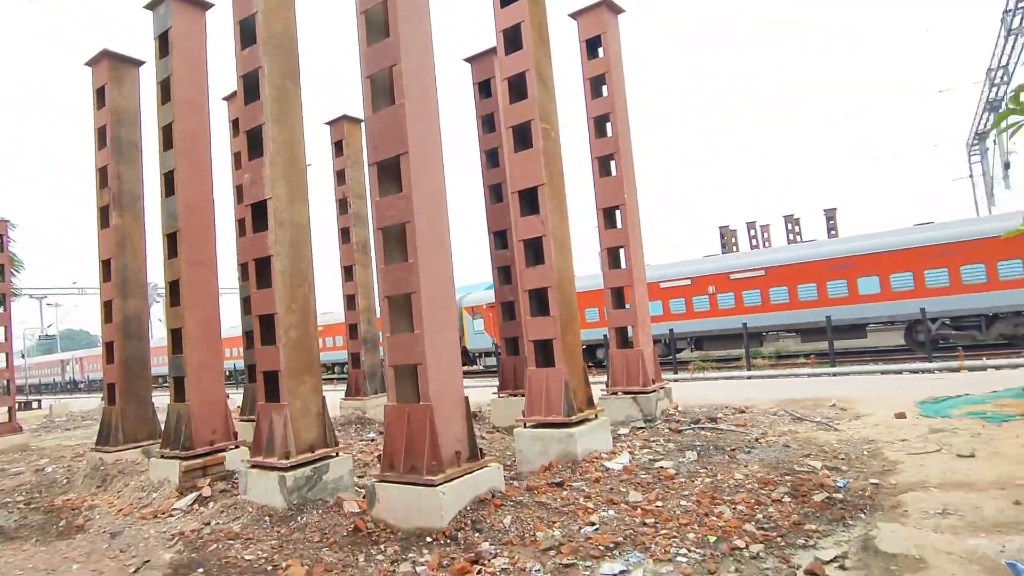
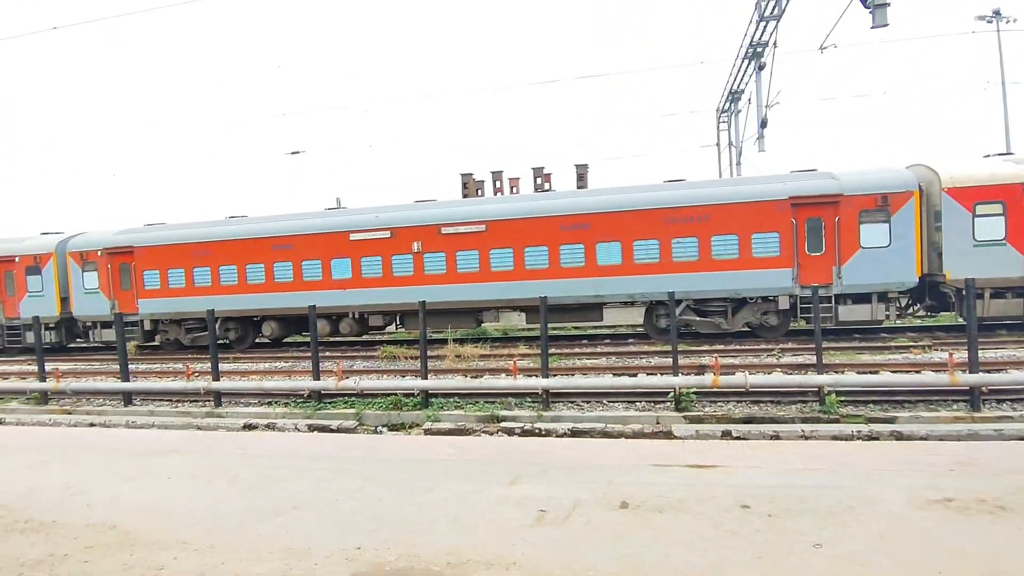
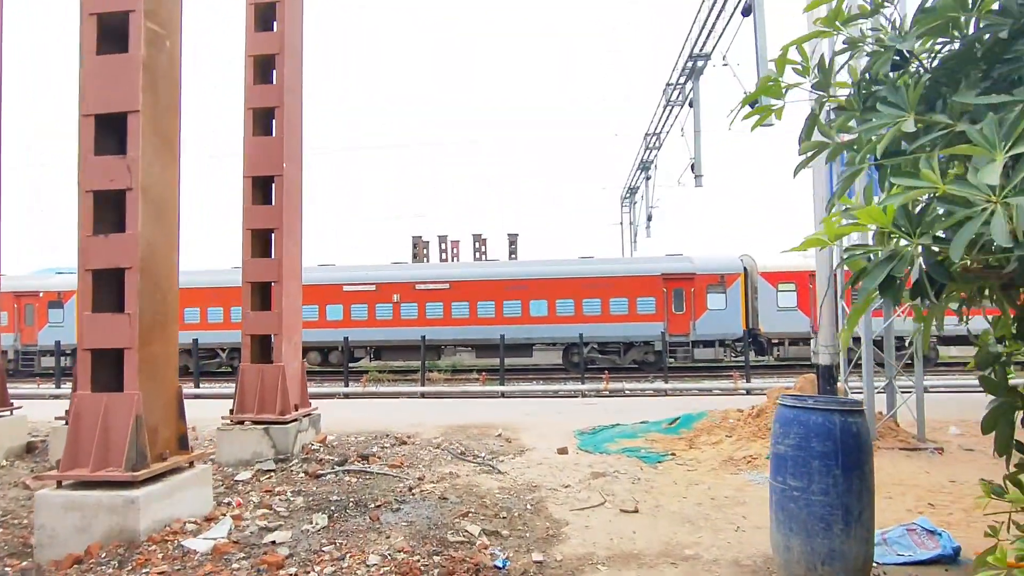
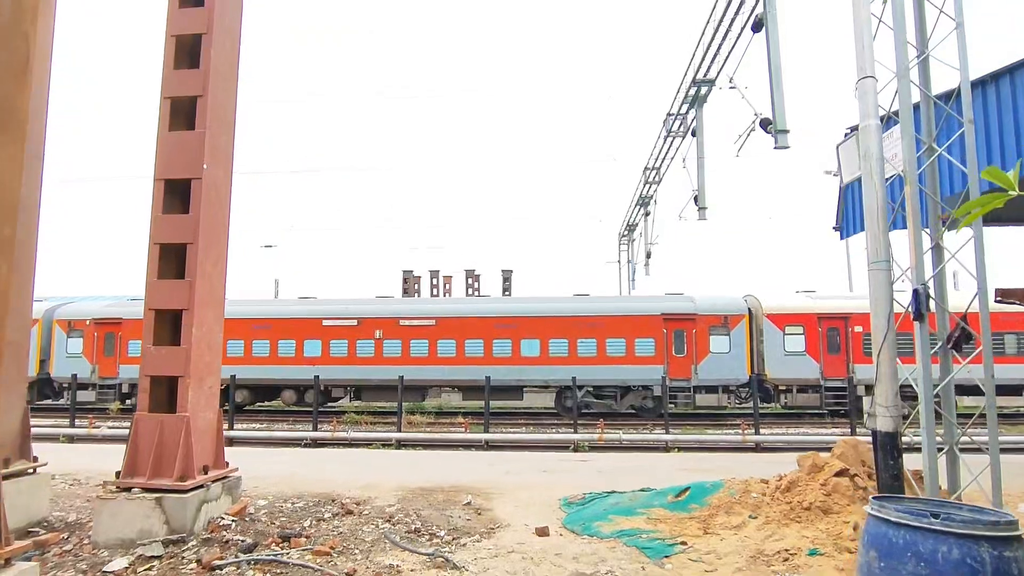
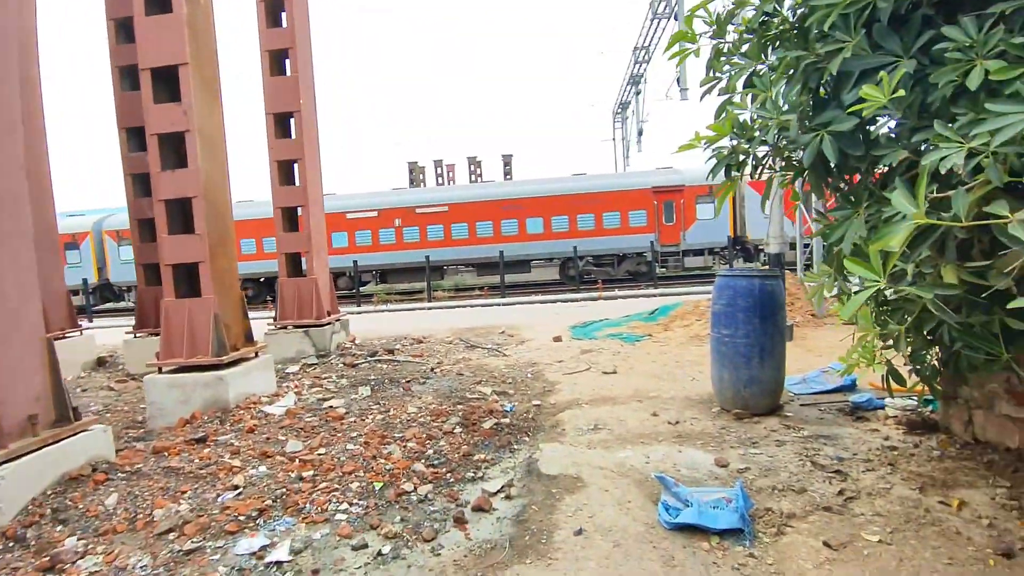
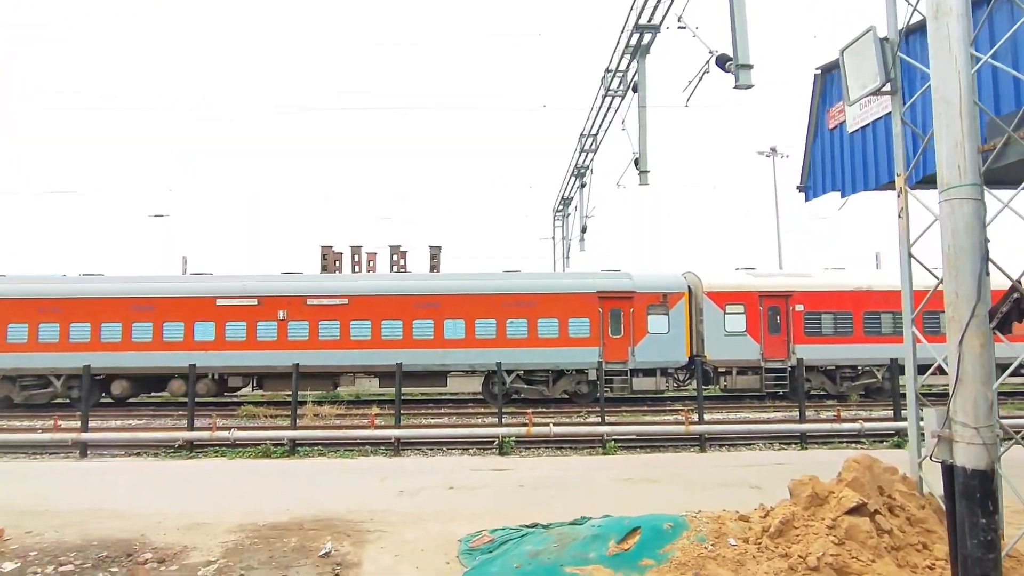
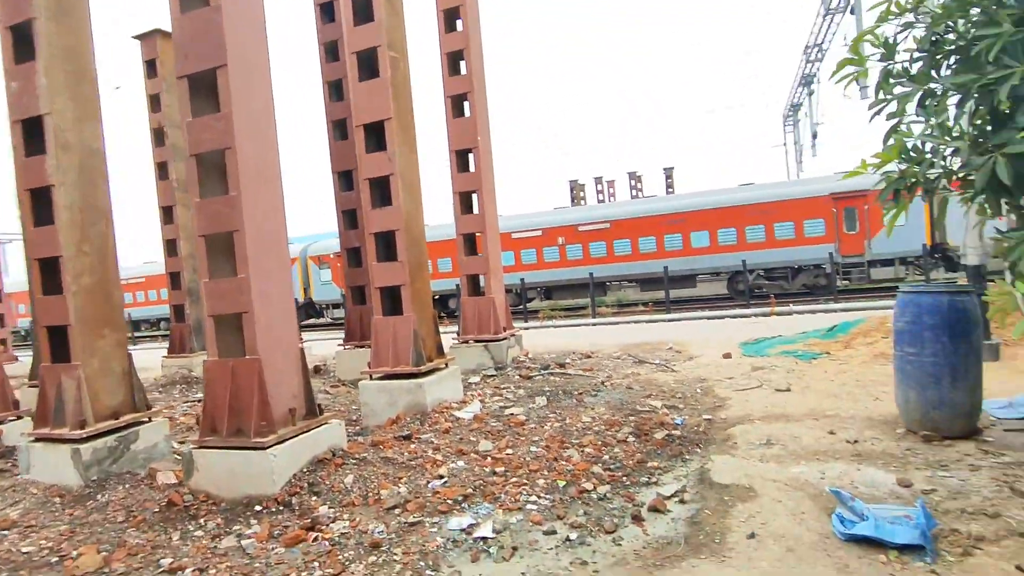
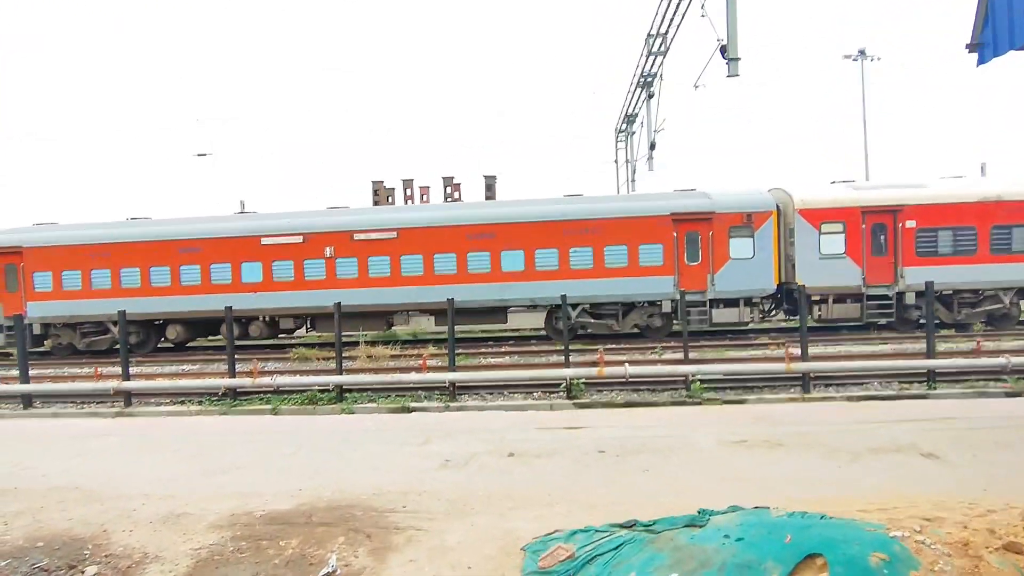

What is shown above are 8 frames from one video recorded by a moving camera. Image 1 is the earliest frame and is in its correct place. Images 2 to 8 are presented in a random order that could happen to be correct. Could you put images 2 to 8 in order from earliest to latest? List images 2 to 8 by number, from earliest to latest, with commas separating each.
7, 5, 3, 4, 6, 8, 2
